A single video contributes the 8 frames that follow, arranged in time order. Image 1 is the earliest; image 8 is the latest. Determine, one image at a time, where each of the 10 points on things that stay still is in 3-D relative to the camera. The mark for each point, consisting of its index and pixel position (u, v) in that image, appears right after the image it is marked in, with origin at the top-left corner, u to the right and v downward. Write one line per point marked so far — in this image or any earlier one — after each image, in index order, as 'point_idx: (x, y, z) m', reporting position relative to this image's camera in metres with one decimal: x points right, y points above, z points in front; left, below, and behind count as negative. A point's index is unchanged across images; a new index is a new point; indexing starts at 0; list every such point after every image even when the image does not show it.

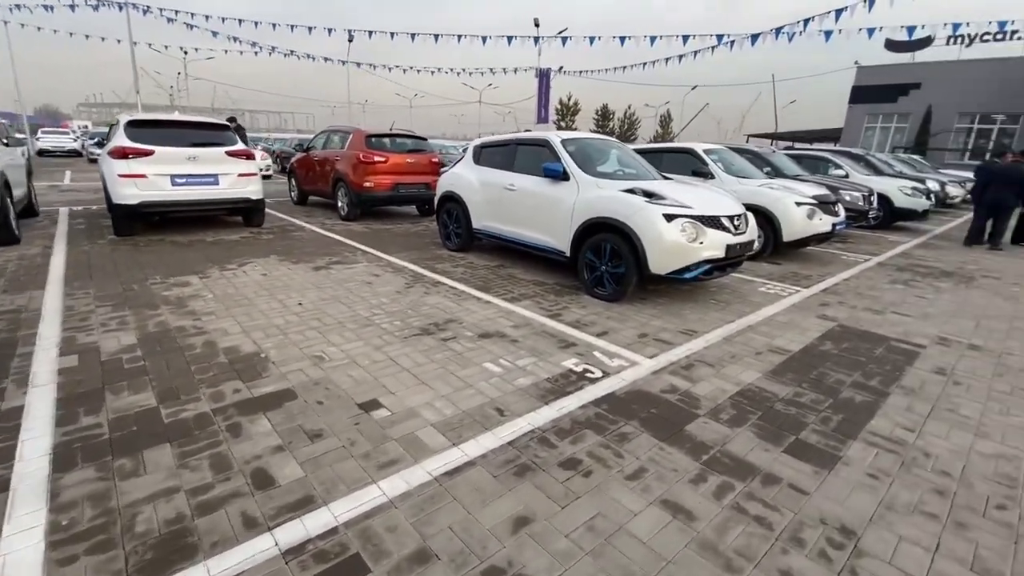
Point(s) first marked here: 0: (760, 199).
0: (+3.8, +1.4, +7.4) m
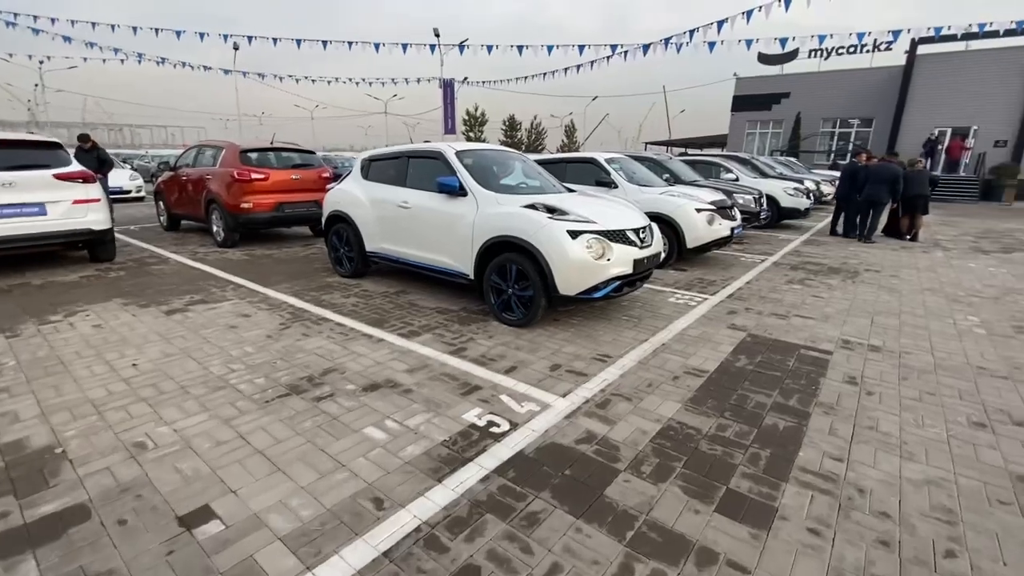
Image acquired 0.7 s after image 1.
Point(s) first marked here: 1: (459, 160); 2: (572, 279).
0: (+2.3, +1.3, +7.4) m
1: (-0.7, +1.5, +5.4) m
2: (+0.6, +0.1, +4.4) m
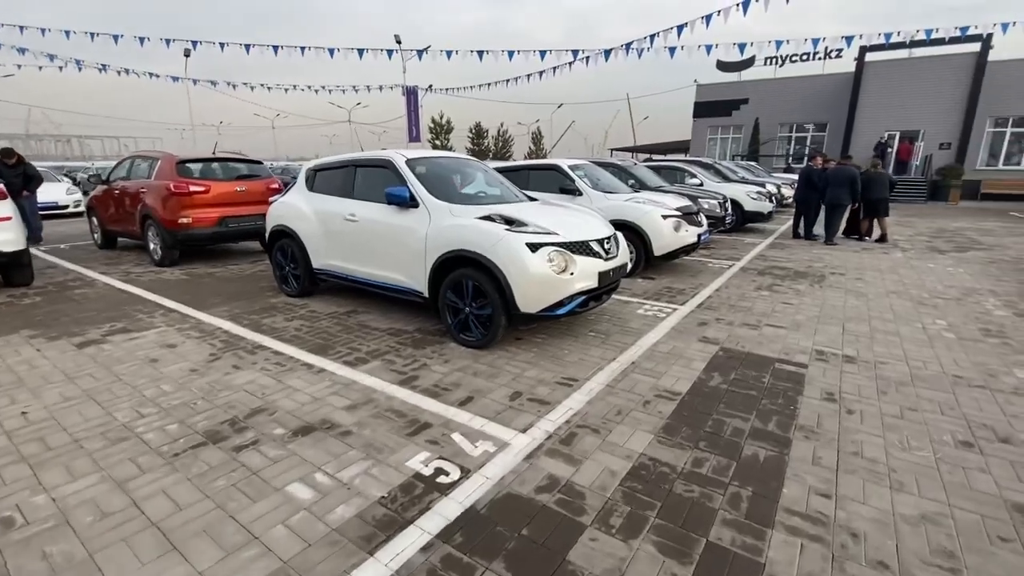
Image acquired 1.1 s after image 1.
0: (+1.7, +1.1, +7.1) m
1: (-1.1, +1.3, +5.0) m
2: (+0.2, -0.1, +4.0) m
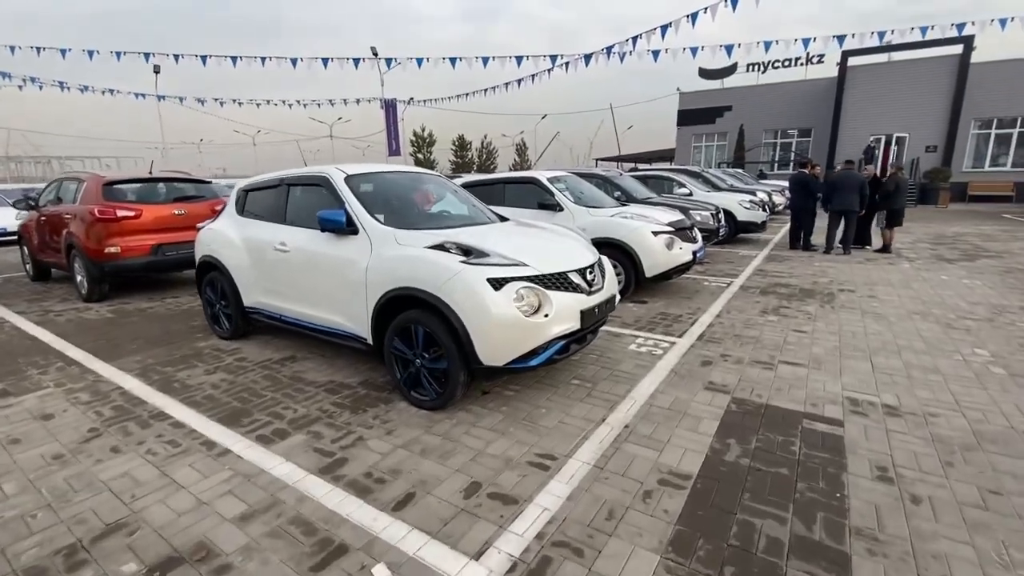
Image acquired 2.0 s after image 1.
0: (+1.4, +0.8, +6.3) m
1: (-1.5, +0.9, +4.2) m
2: (-0.1, -0.4, +3.2) m
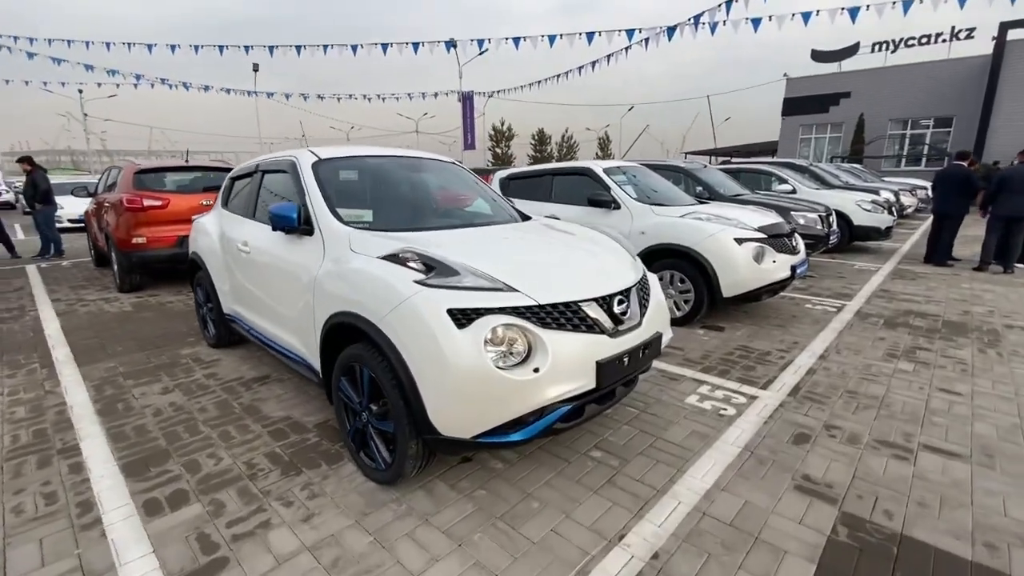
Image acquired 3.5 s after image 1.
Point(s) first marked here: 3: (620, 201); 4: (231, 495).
0: (+1.8, +0.5, +5.0) m
1: (-1.3, +0.8, +3.3) m
2: (-0.2, -0.5, +2.1) m
3: (+1.3, +1.0, +5.6) m
4: (-1.4, -1.1, +2.5) m
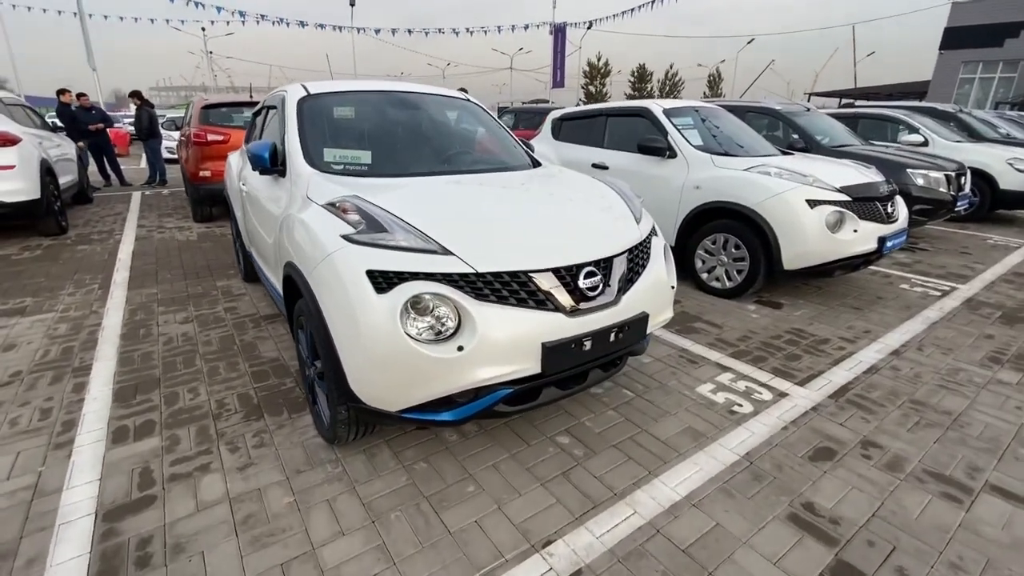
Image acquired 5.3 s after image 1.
0: (+2.0, +0.8, +4.2) m
1: (-1.3, +1.2, +3.1) m
2: (-0.5, -0.4, +1.9) m
3: (+1.7, +1.4, +4.9) m
4: (-1.7, -0.8, +2.5) m
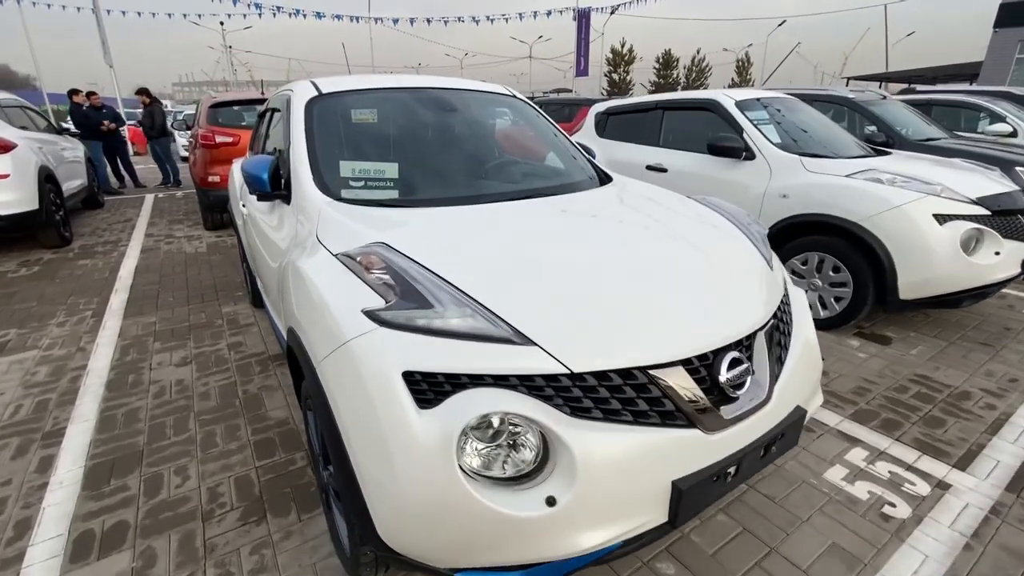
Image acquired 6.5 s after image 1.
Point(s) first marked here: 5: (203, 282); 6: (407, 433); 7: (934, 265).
0: (+2.4, +0.6, +3.5) m
1: (-1.0, +0.9, +2.5) m
2: (-0.2, -0.7, +1.3) m
3: (+2.1, +1.2, +4.1) m
4: (-1.4, -1.0, +1.9) m
5: (-3.1, +0.1, +4.8) m
6: (-0.3, -0.4, +1.2) m
7: (+2.8, +0.2, +3.2) m
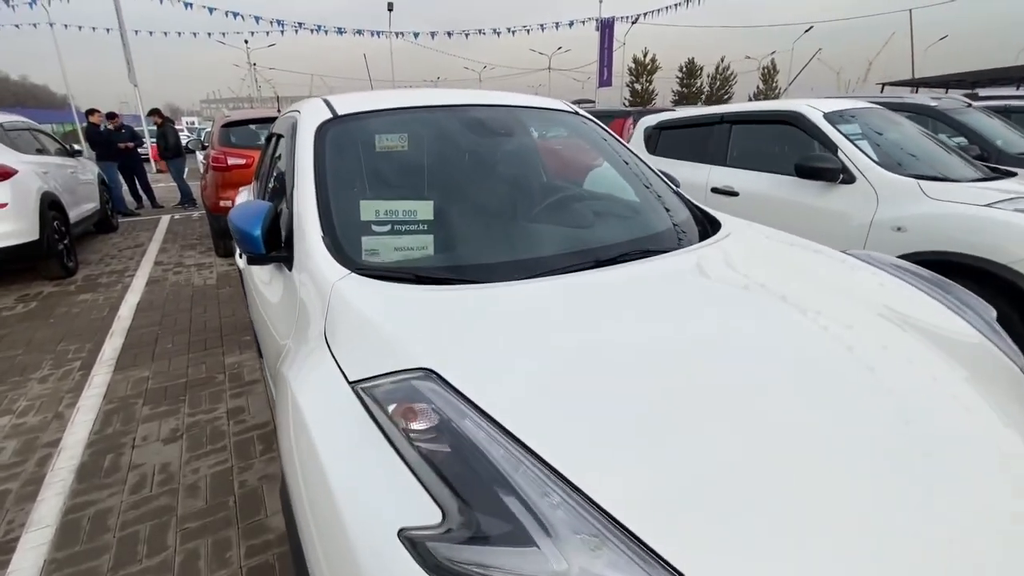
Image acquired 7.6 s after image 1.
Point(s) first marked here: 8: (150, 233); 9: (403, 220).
0: (+2.7, +0.3, +2.8) m
1: (-0.7, +0.6, +1.9) m
2: (0.0, -1.0, +0.6) m
3: (+2.4, +0.8, +3.4) m
4: (-1.1, -1.3, +1.3) m
5: (-2.7, -0.3, +4.3) m
6: (0.0, -0.7, +0.6) m
7: (+3.1, -0.2, +2.5) m
8: (-5.9, +0.9, +7.8) m
9: (-0.4, +0.3, +1.8) m
